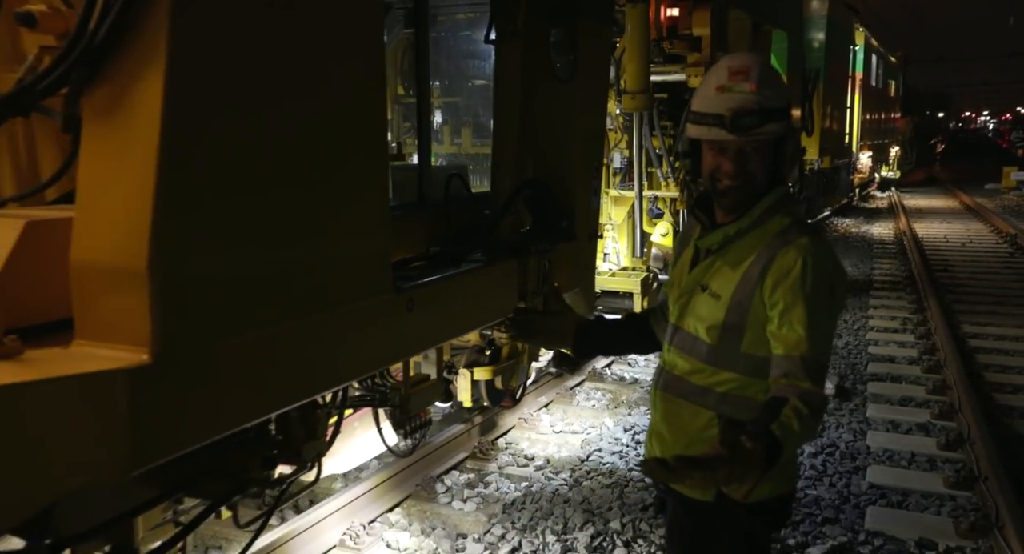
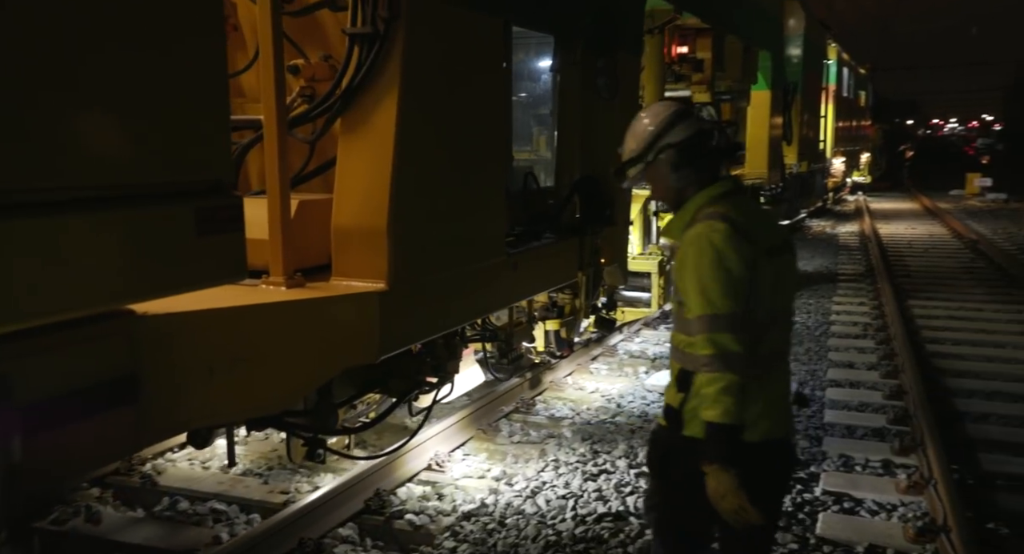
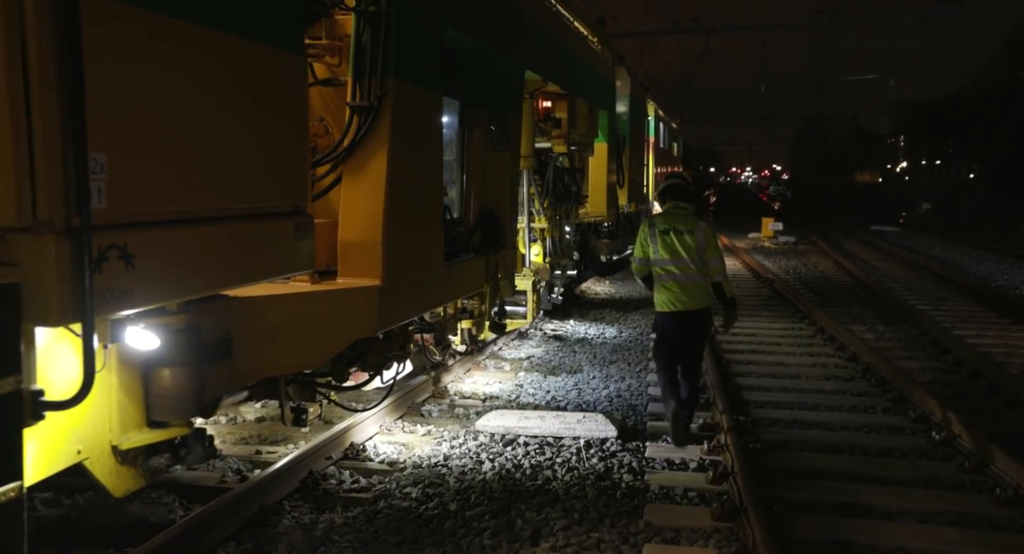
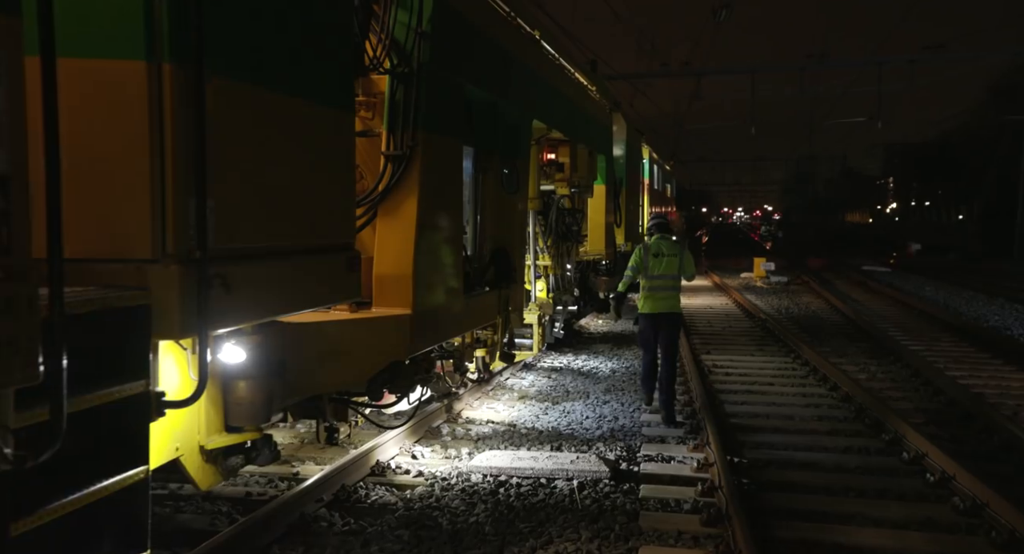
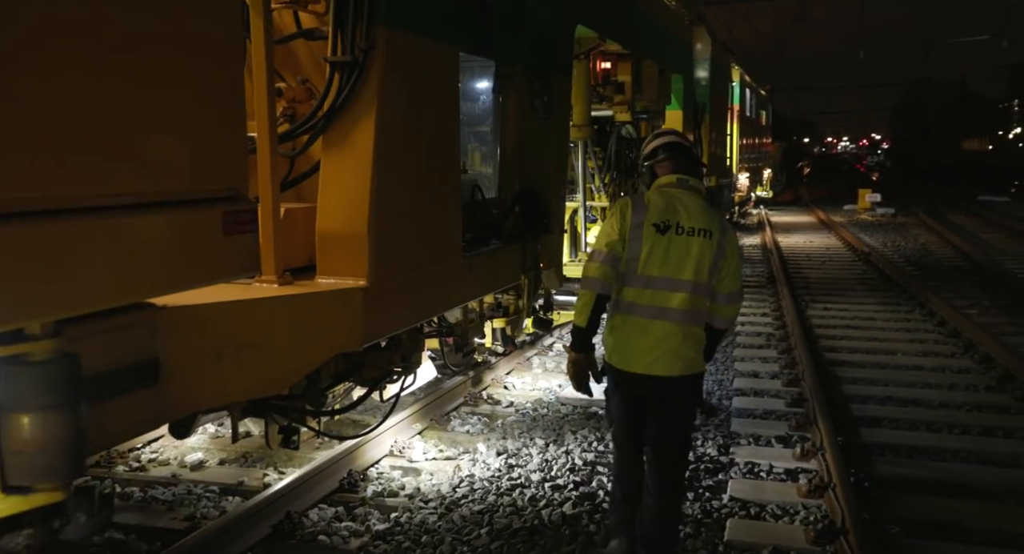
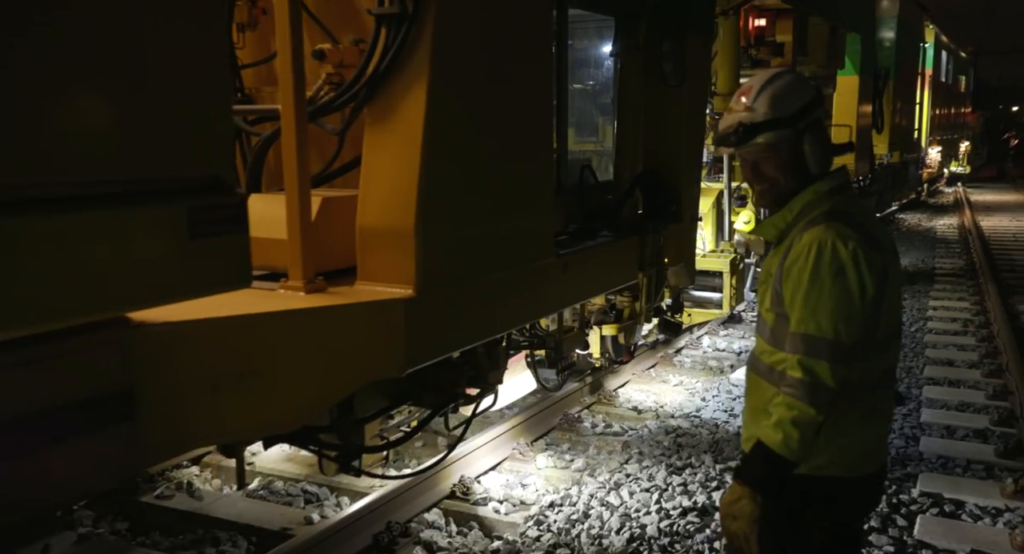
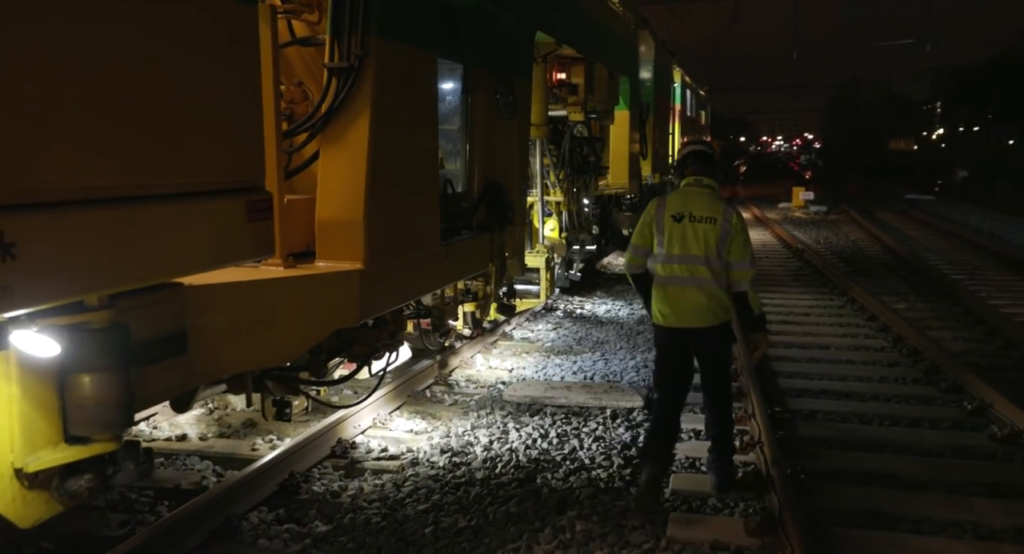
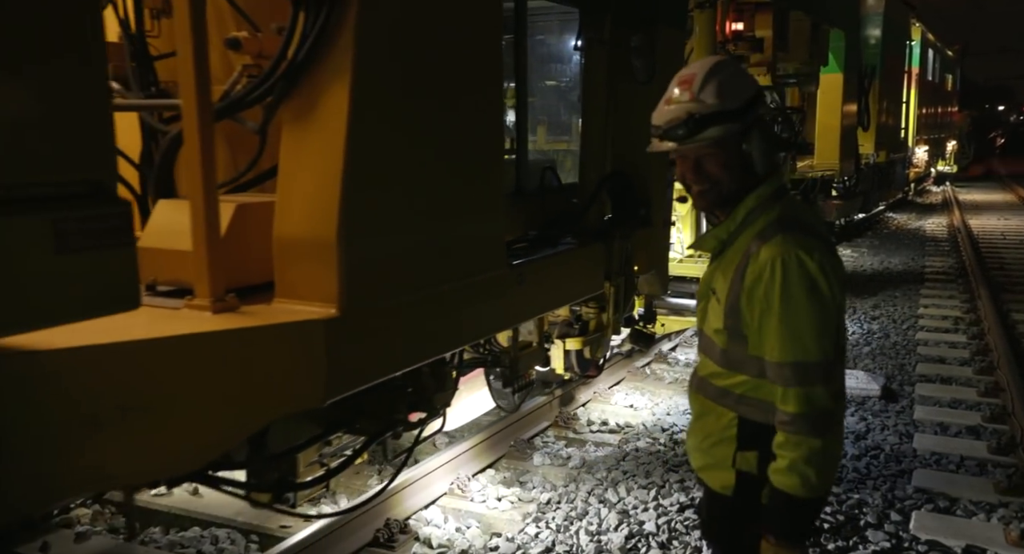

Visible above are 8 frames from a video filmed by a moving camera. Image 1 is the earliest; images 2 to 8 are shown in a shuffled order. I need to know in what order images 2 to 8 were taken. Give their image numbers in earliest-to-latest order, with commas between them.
8, 6, 2, 5, 7, 3, 4
